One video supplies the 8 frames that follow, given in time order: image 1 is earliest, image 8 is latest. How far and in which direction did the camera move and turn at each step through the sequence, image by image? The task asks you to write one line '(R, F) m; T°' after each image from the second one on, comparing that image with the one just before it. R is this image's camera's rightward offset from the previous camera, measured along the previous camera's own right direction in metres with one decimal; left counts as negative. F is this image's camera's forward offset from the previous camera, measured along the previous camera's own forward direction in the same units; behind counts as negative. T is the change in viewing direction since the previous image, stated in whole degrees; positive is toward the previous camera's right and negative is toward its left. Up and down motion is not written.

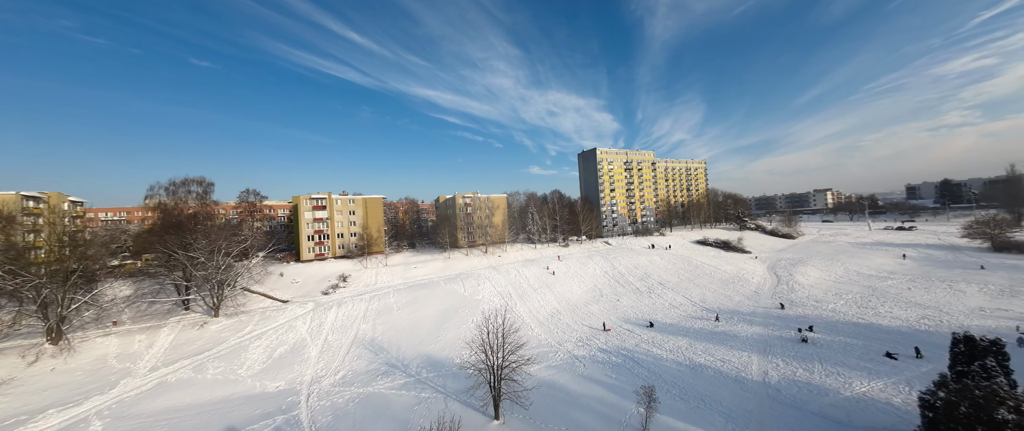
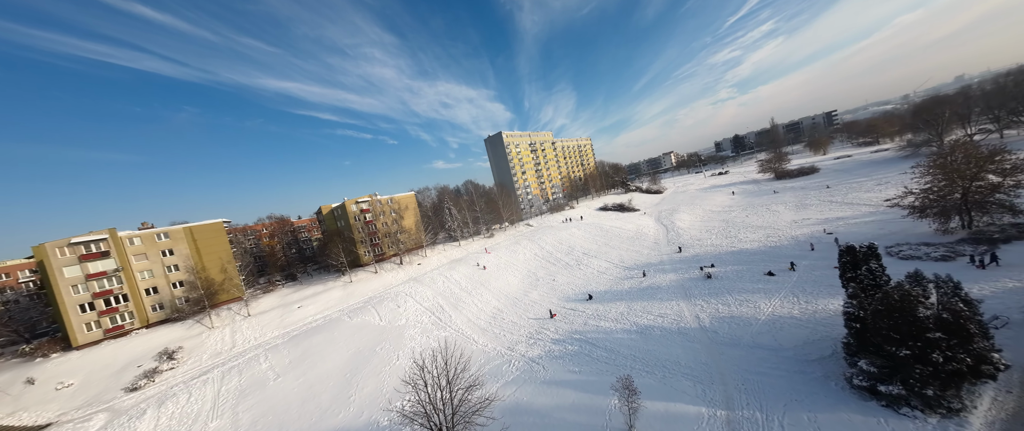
(-0.4, +4.7) m; +18°
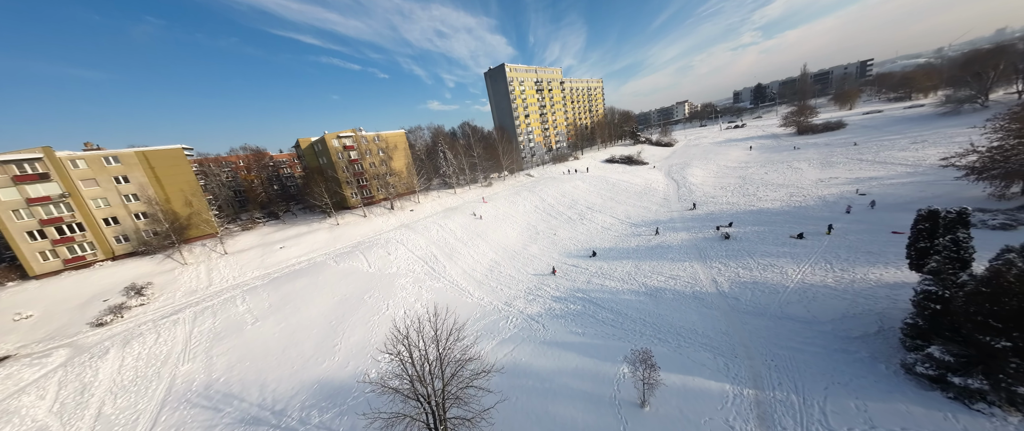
(-0.4, +3.2) m; +1°
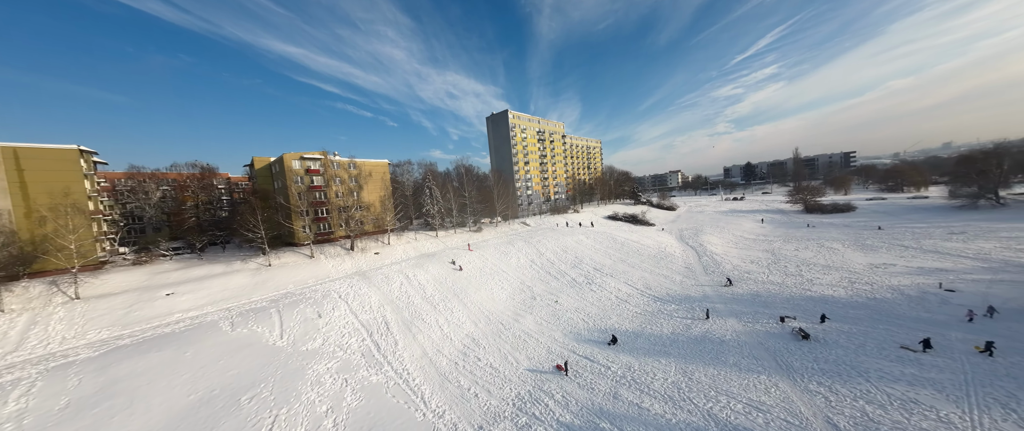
(-0.2, +7.1) m; +1°
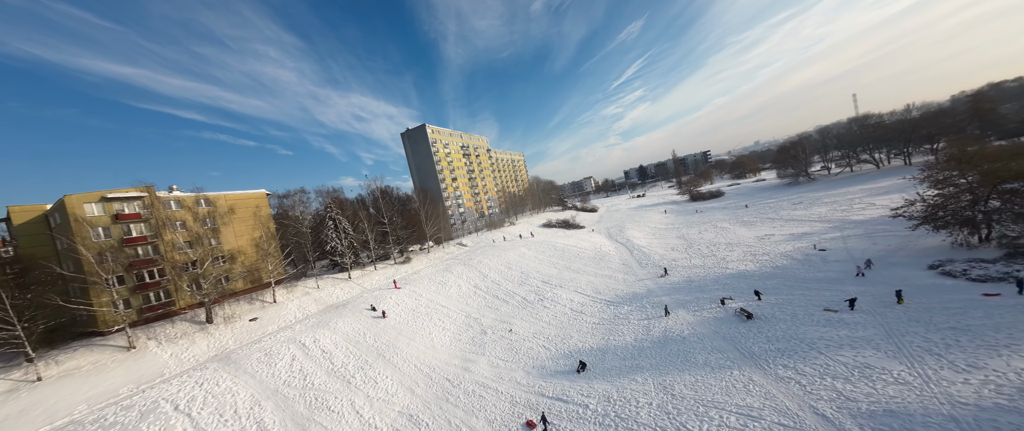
(-0.1, +3.6) m; +15°
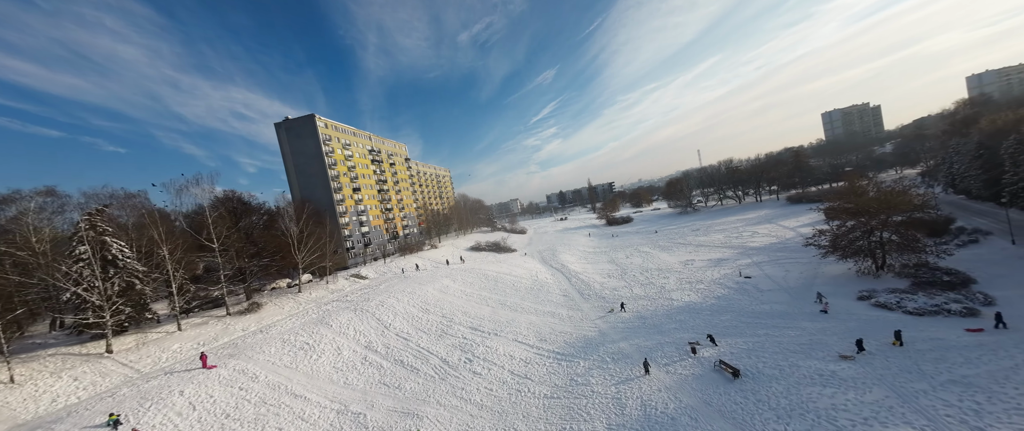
(+0.3, +7.2) m; +15°
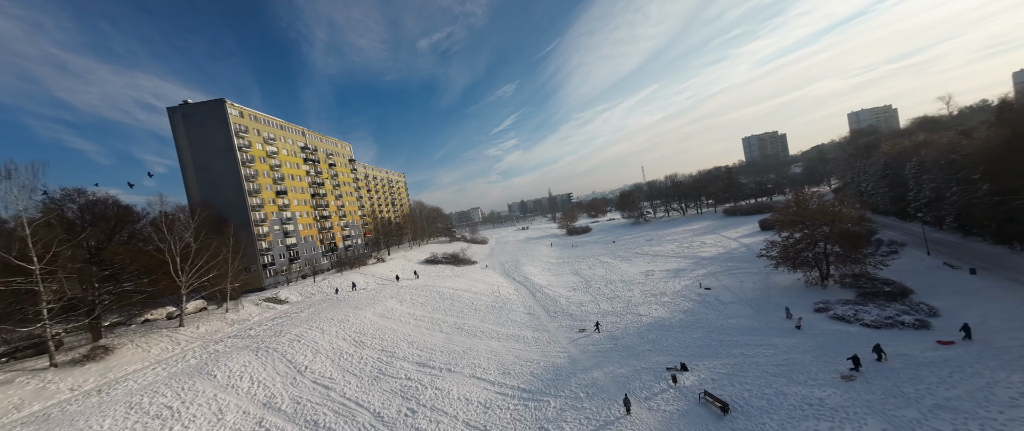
(+0.1, +3.1) m; +8°
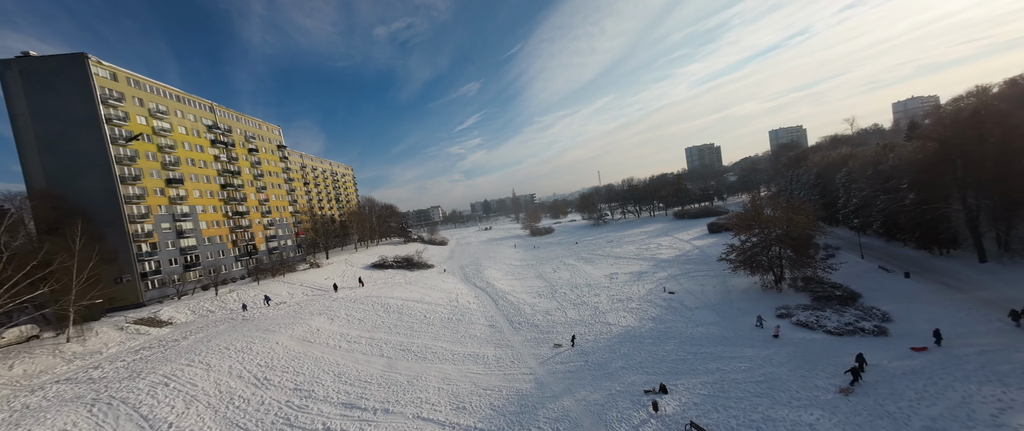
(+0.2, +3.1) m; +8°
